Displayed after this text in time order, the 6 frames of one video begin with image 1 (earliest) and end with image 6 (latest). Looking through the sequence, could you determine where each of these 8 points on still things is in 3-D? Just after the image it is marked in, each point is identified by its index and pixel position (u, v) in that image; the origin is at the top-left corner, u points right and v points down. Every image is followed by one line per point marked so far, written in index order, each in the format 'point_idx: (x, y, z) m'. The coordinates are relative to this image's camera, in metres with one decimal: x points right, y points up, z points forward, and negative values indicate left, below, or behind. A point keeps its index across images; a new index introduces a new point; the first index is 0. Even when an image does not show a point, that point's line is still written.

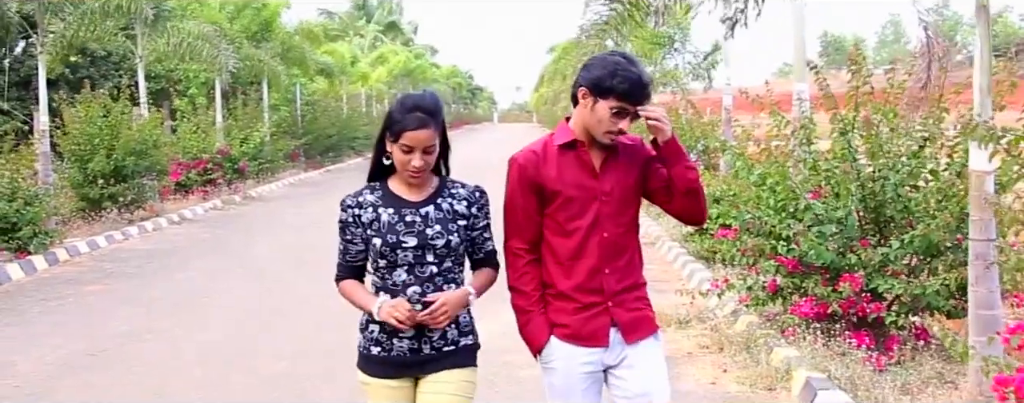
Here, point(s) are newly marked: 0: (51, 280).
0: (-3.8, -0.7, +9.6) m
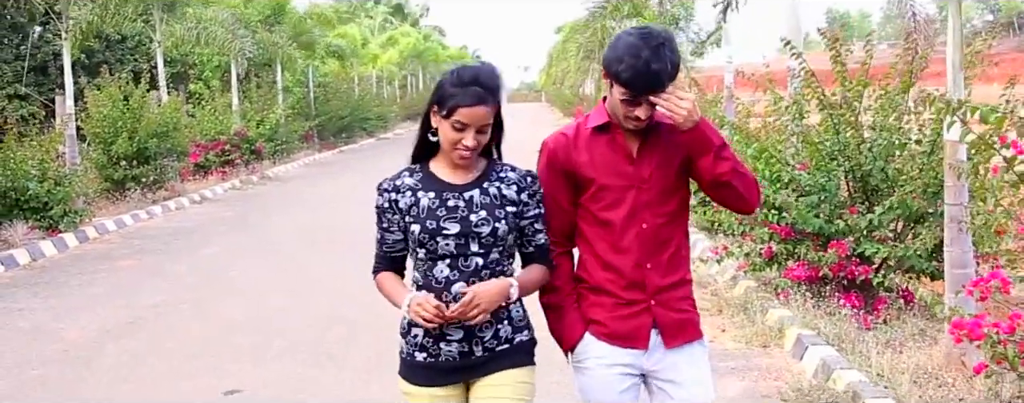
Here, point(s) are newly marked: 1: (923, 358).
0: (-3.7, -0.5, +10.0) m
1: (+1.9, -0.7, +5.5) m
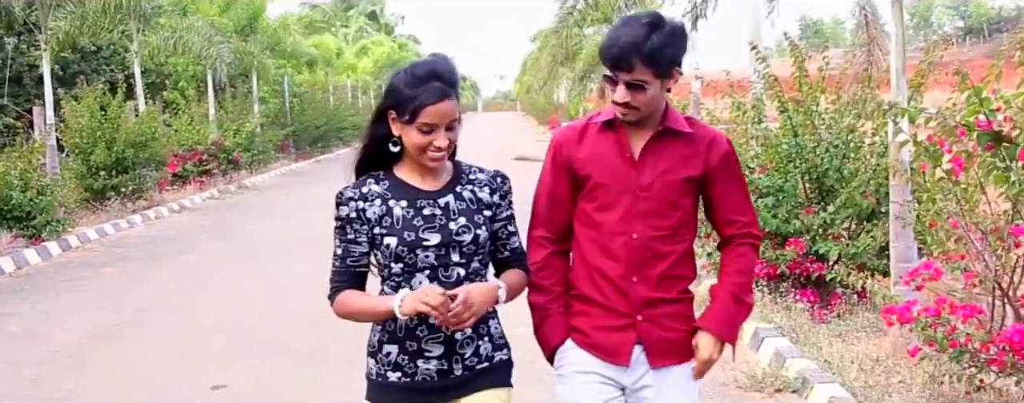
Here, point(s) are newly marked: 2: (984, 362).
0: (-3.9, -0.6, +10.3) m
1: (+1.8, -0.7, +5.8) m
2: (+1.7, -0.6, +4.2) m
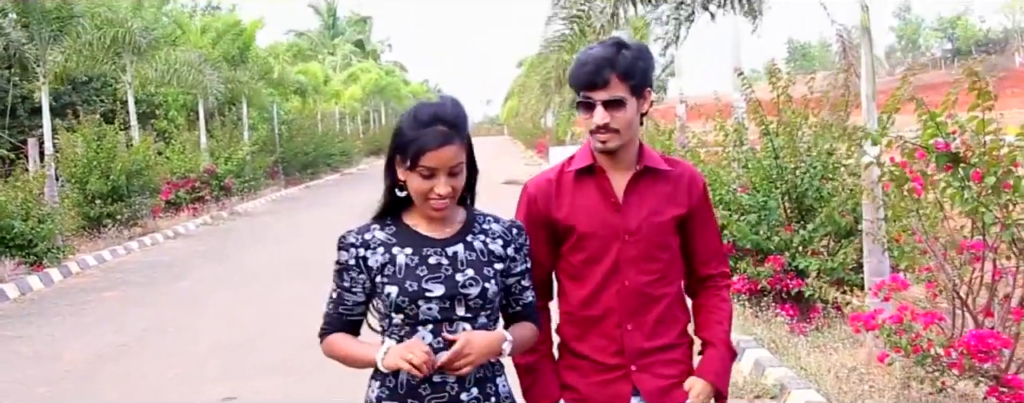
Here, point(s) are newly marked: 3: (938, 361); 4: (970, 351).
0: (-4.0, -0.8, +10.5) m
1: (+1.7, -0.8, +6.1) m
2: (+1.7, -0.6, +4.5) m
3: (+1.7, -0.6, +4.6) m
4: (+1.7, -0.6, +4.3) m
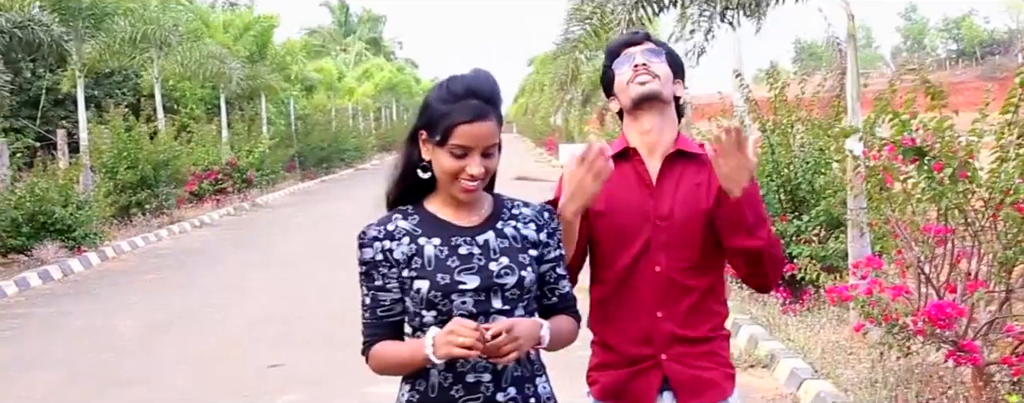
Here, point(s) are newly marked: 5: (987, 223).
0: (-3.9, -0.7, +11.2) m
1: (+1.8, -0.8, +6.7) m
2: (+1.8, -0.6, +5.2) m
3: (+1.7, -0.6, +5.2) m
4: (+1.8, -0.5, +4.9) m
5: (+2.1, -0.1, +5.2) m
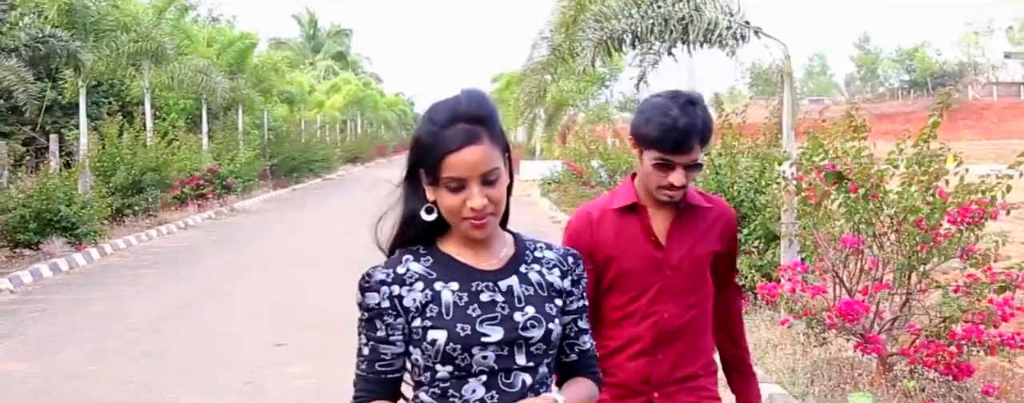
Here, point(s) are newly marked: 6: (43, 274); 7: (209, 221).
0: (-4.1, -0.7, +12.1) m
1: (+1.7, -0.9, +7.8) m
2: (+1.7, -0.7, +6.3) m
3: (+1.7, -0.7, +6.3) m
4: (+1.7, -0.6, +6.0) m
5: (+2.1, -0.2, +6.4) m
6: (-4.5, -0.7, +11.2) m
7: (-5.0, -0.3, +19.1) m
